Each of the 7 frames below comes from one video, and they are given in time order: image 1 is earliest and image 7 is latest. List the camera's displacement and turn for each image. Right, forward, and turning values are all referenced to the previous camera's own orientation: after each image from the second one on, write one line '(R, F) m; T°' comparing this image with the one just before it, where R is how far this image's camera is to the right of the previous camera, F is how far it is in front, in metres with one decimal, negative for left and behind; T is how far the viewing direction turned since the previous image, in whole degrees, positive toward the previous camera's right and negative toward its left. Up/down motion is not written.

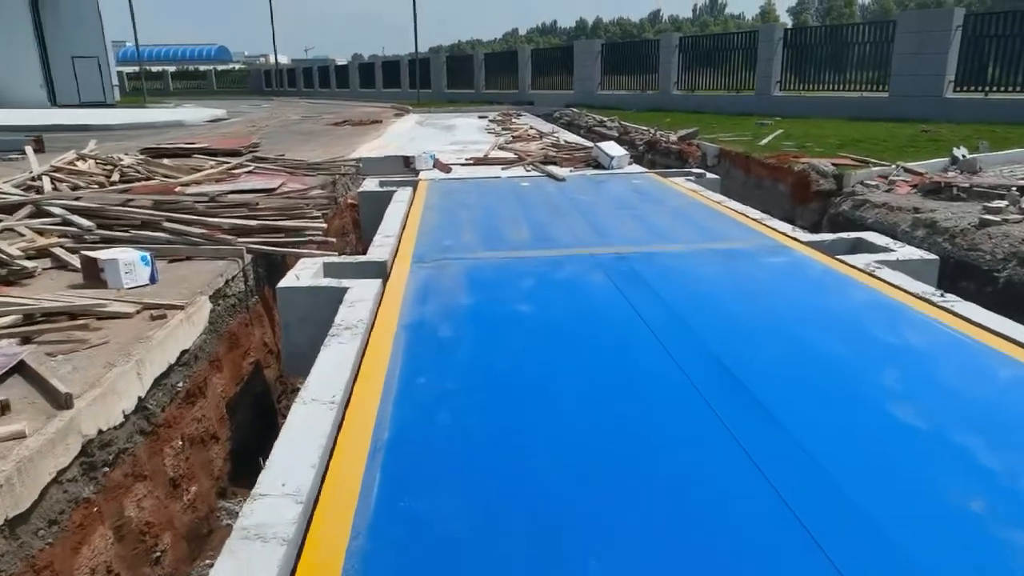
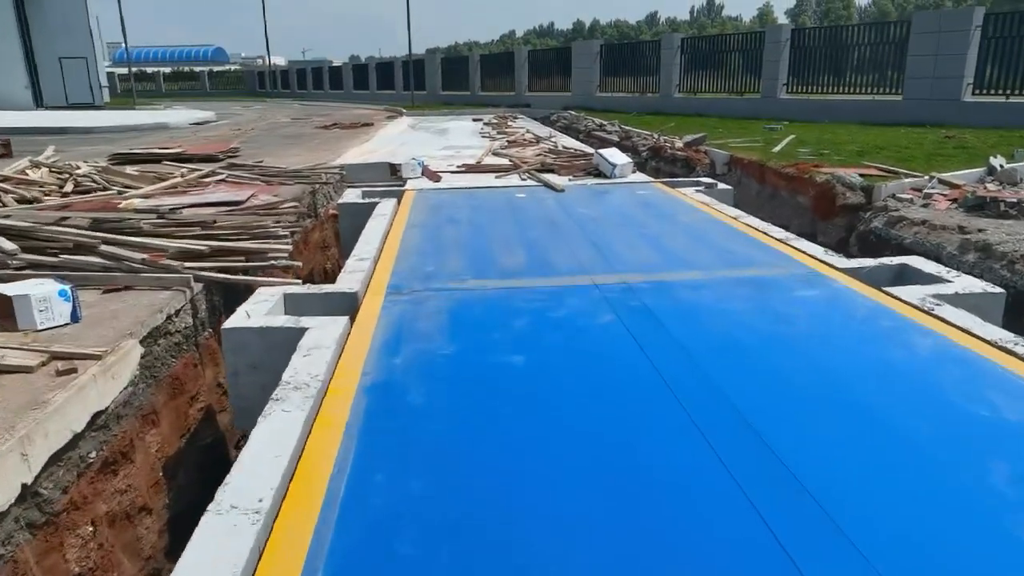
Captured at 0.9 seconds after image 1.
(0.0, +1.0) m; 0°
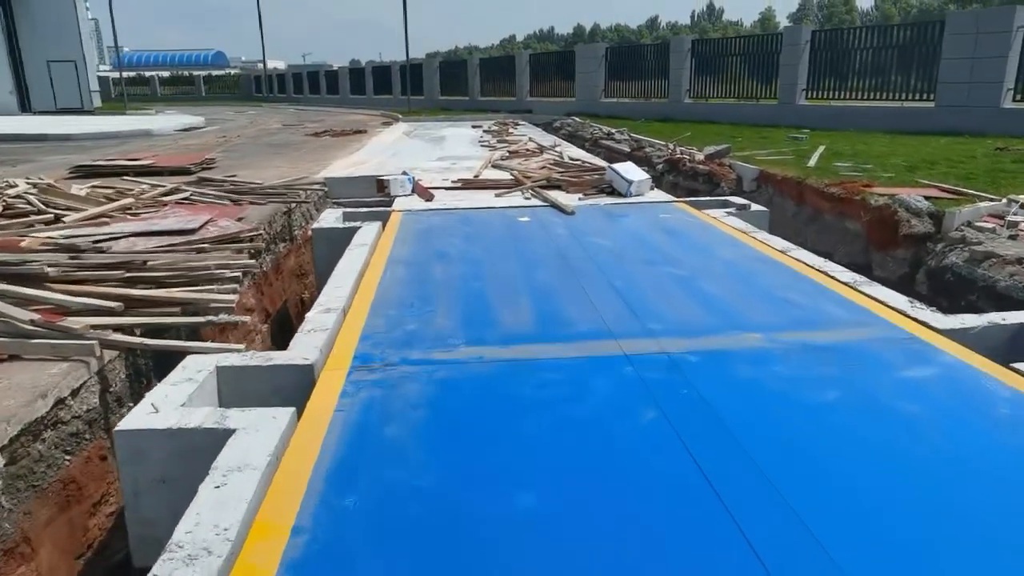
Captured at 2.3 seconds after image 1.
(0.0, +1.4) m; 0°
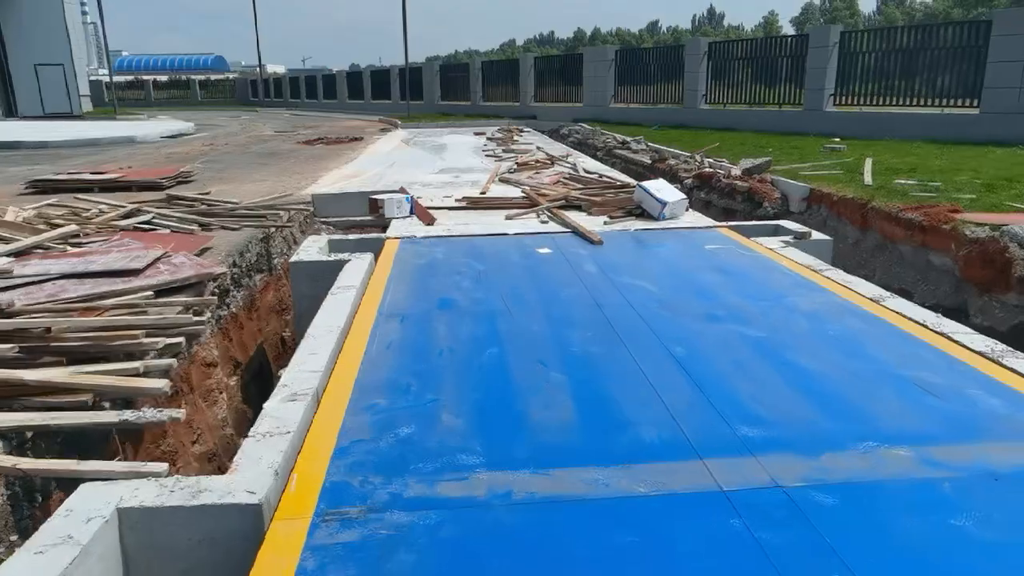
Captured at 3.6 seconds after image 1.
(-0.2, +1.5) m; 0°
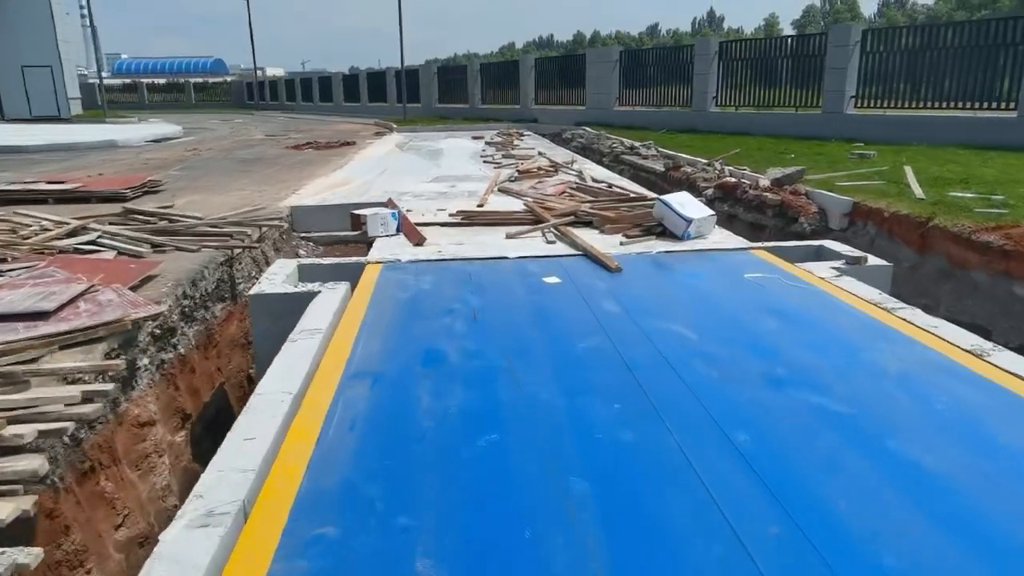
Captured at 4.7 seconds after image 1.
(0.0, +1.2) m; 0°
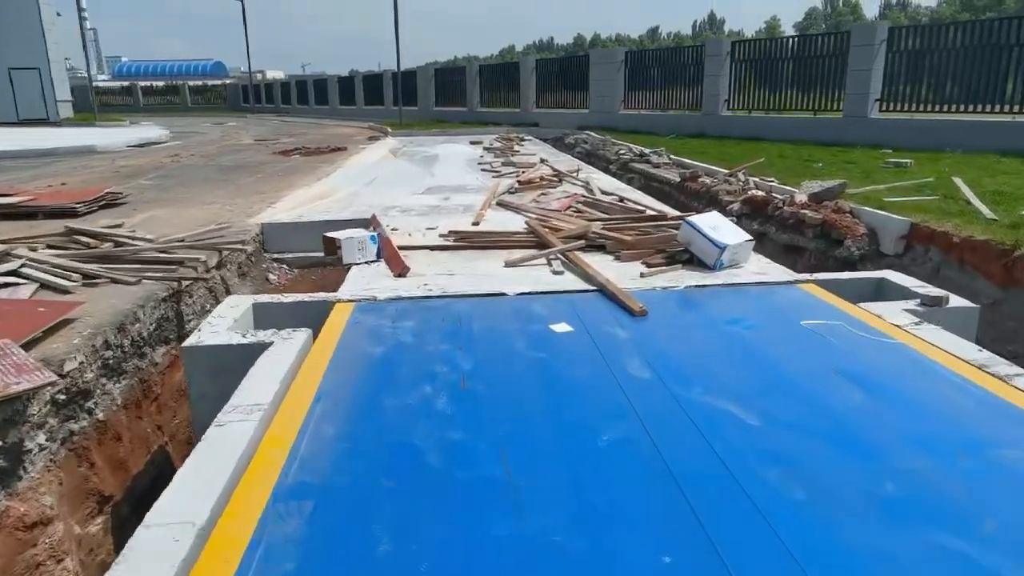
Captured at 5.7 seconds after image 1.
(0.0, +1.3) m; 0°
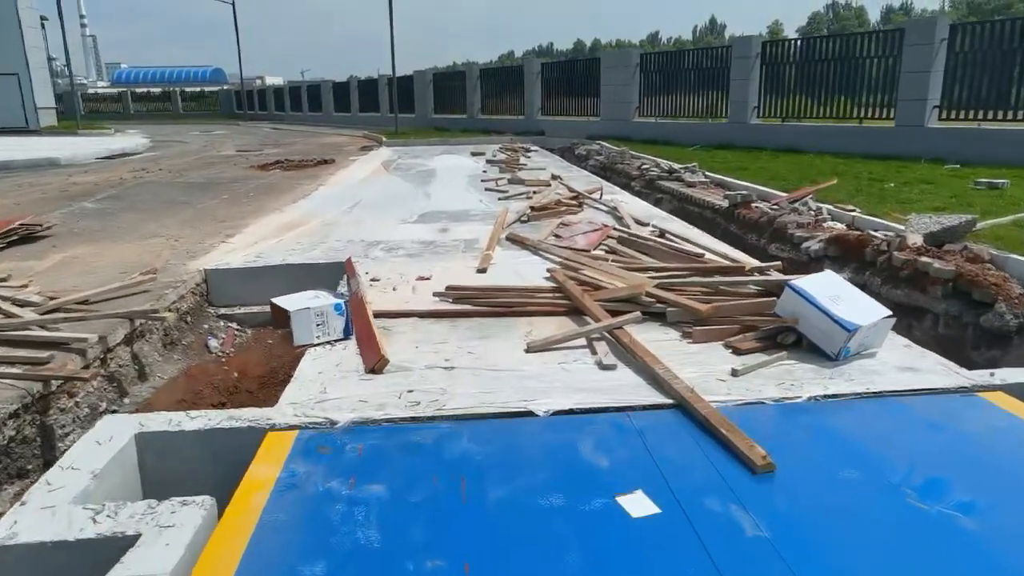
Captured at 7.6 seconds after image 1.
(-0.2, +2.2) m; 0°
